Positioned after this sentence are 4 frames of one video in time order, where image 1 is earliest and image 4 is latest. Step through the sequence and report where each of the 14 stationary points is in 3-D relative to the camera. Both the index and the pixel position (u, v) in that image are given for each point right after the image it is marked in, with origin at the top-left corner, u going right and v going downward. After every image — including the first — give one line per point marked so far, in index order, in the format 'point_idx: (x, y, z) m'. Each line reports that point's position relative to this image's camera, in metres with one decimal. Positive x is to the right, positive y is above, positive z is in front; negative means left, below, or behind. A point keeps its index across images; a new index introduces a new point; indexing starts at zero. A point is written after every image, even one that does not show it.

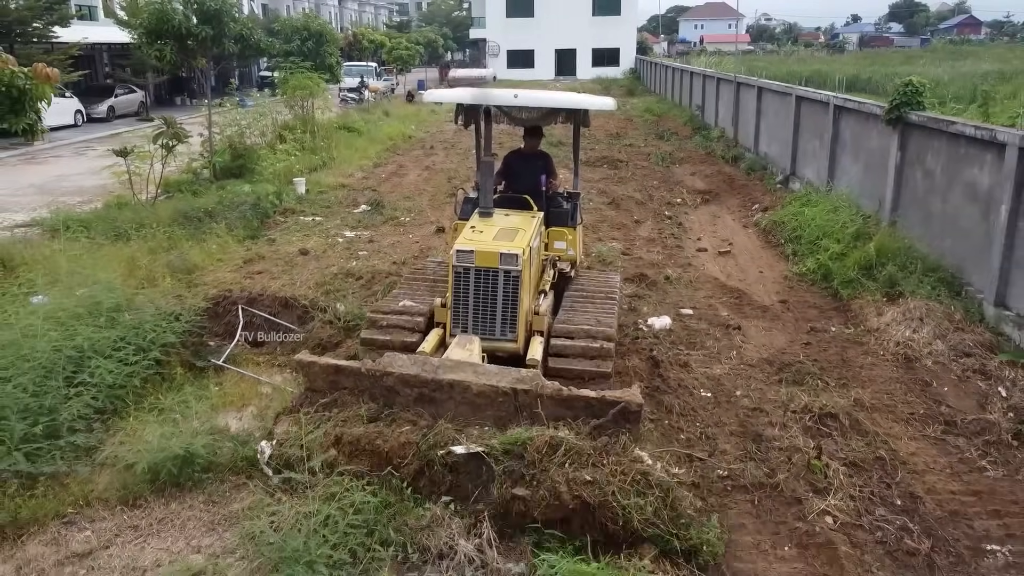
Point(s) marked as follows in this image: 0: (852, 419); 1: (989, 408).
0: (+2.2, -0.8, +5.1) m
1: (+3.1, -0.8, +5.2) m
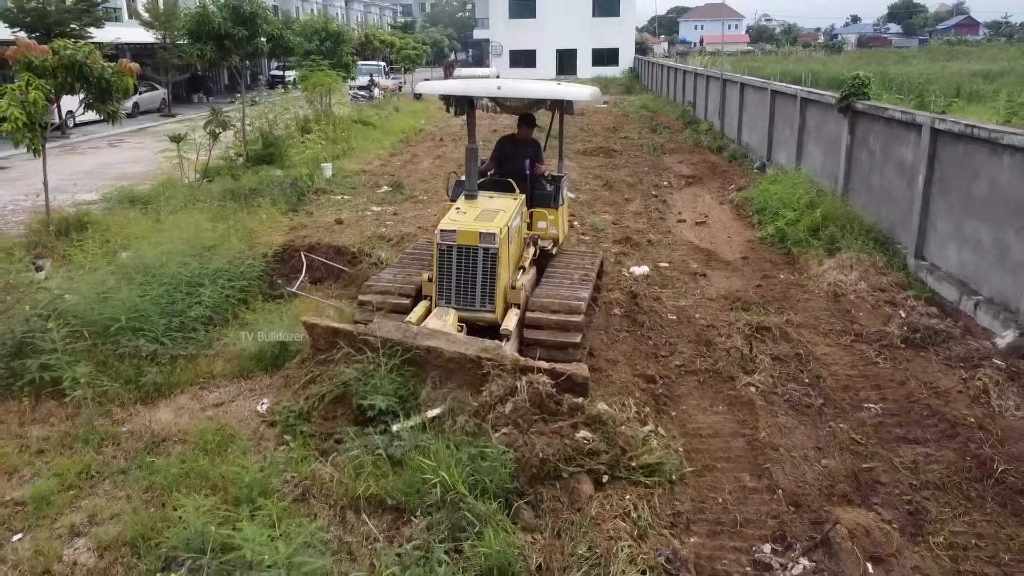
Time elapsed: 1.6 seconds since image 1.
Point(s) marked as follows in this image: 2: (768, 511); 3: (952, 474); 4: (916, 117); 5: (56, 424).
0: (+2.2, -0.3, +6.6) m
1: (+3.2, -0.3, +6.7) m
2: (+1.4, -1.2, +4.2) m
3: (+2.5, -1.0, +4.5) m
4: (+4.1, +1.8, +8.2) m
5: (-2.7, -0.8, +4.8) m
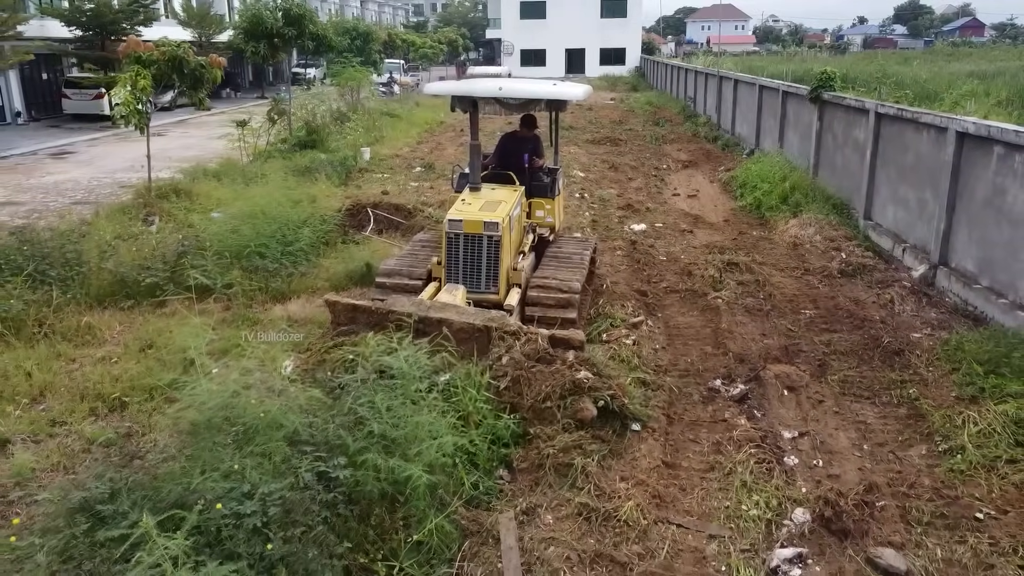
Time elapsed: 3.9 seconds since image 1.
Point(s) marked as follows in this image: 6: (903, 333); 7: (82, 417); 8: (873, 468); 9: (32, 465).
0: (+2.5, +0.2, +8.5) m
1: (+3.4, +0.3, +8.6) m
2: (+1.6, -0.6, +6.1) m
3: (+2.7, -0.5, +6.4) m
4: (+4.4, +2.3, +10.0) m
5: (-2.5, -0.2, +6.7) m
6: (+3.2, -0.4, +6.6) m
7: (-2.7, -0.8, +5.0) m
8: (+2.1, -1.0, +4.6) m
9: (-2.6, -1.0, +4.3) m
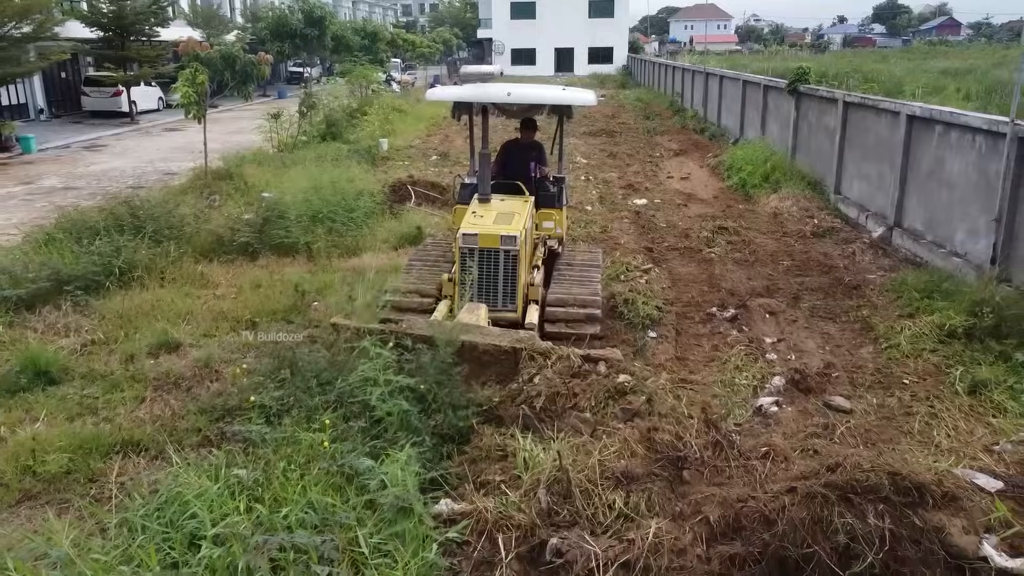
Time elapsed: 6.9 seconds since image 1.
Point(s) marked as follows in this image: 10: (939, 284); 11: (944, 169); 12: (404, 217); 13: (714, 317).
0: (+2.8, +0.7, +10.1) m
1: (+3.7, +0.8, +10.2) m
2: (+2.0, -0.1, +7.6) m
3: (+3.1, 0.0, +8.0) m
4: (+4.7, +2.8, +11.6) m
5: (-2.1, +0.2, +8.2) m
6: (+3.6, +0.1, +8.2) m
7: (-2.3, -0.4, +6.4) m
8: (+2.5, -0.5, +6.2) m
9: (-2.2, -0.5, +5.8) m
10: (+3.8, 0.0, +7.2) m
11: (+4.5, +1.3, +8.4) m
12: (-1.3, +0.9, +9.8) m
13: (+1.8, -0.3, +7.1) m
